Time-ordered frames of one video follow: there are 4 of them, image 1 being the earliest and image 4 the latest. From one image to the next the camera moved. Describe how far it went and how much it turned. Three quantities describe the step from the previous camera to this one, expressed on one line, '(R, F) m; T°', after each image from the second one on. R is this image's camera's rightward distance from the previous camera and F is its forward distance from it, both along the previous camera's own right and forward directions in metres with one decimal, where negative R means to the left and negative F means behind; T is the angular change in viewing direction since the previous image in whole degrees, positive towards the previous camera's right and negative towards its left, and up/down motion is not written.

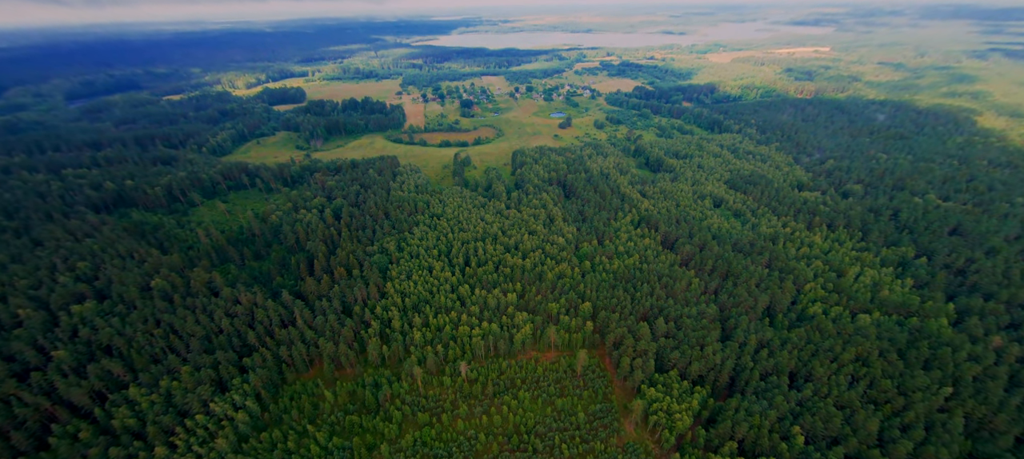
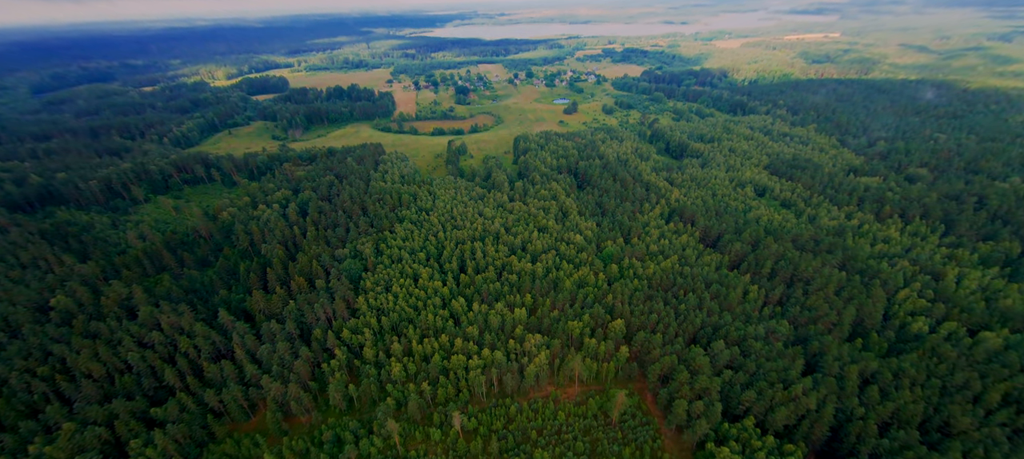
(-1.5, +18.5) m; 0°
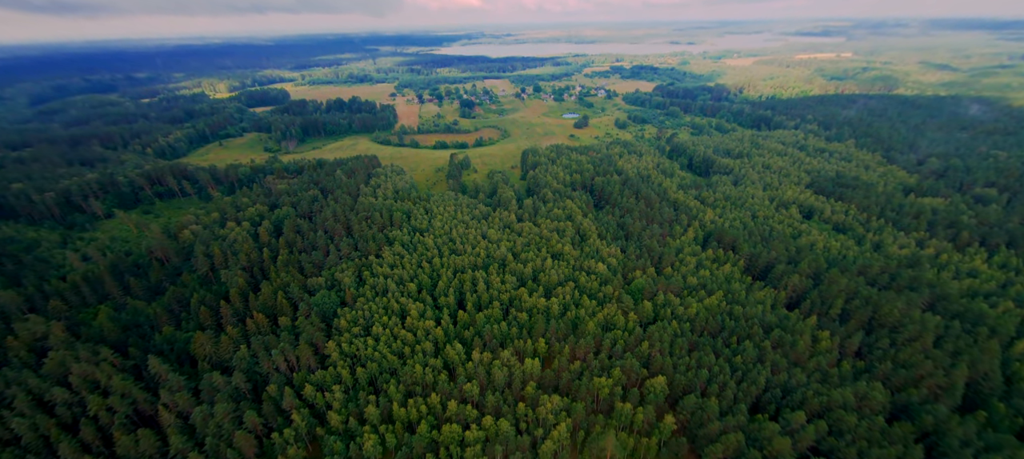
(-1.0, +12.4) m; -1°
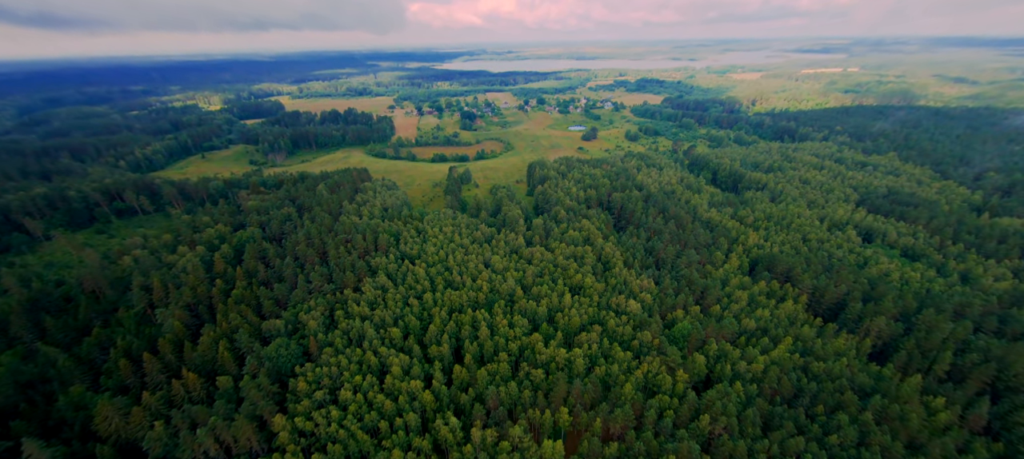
(-1.3, +12.3) m; 0°
